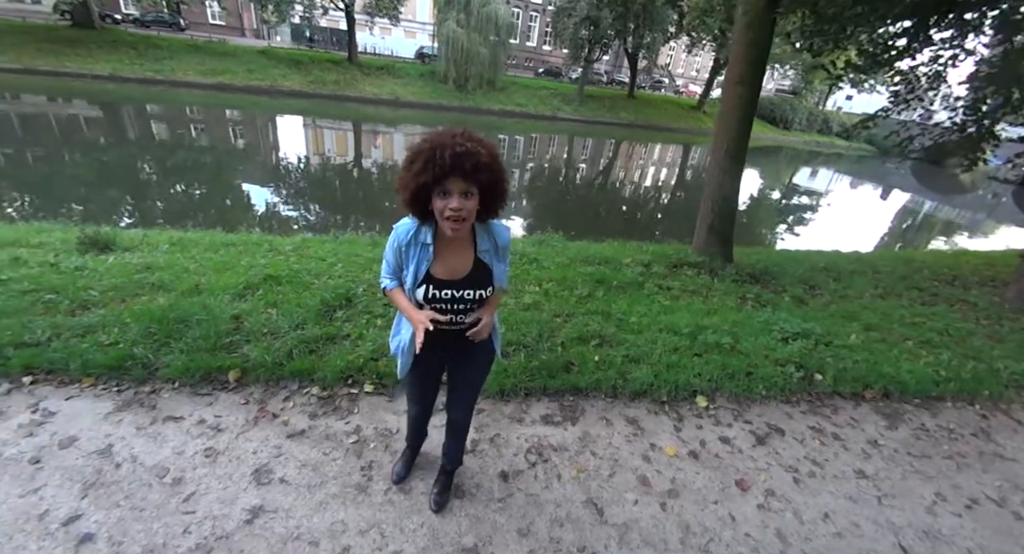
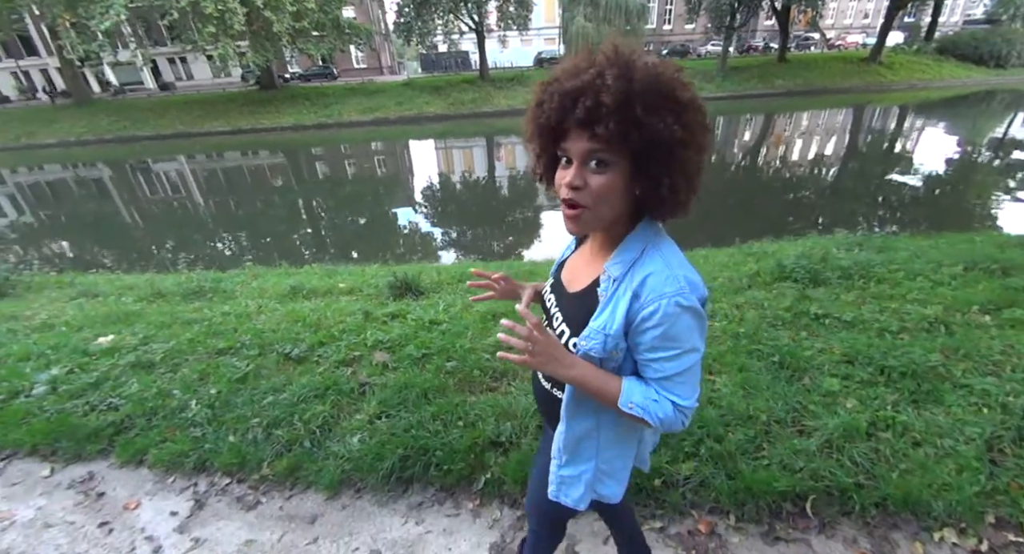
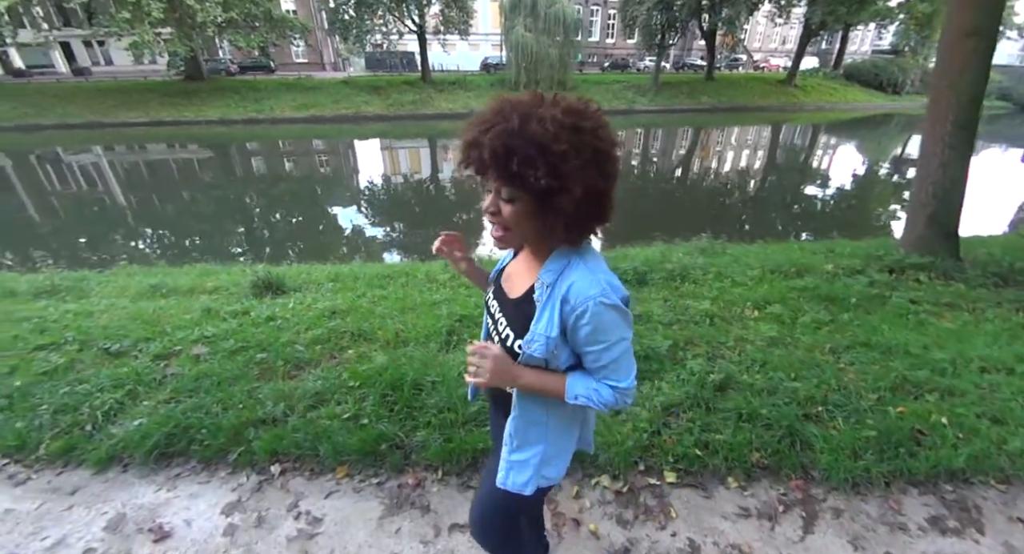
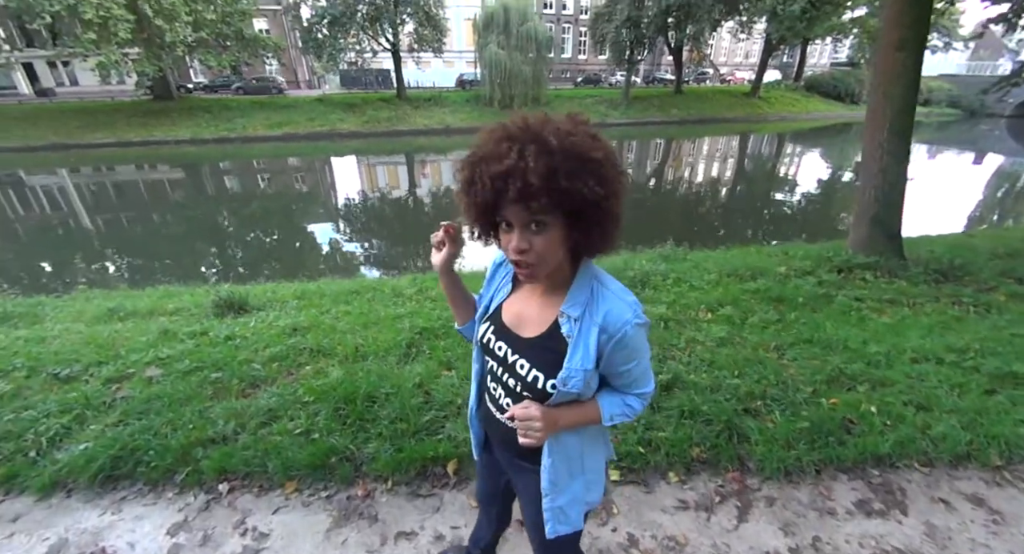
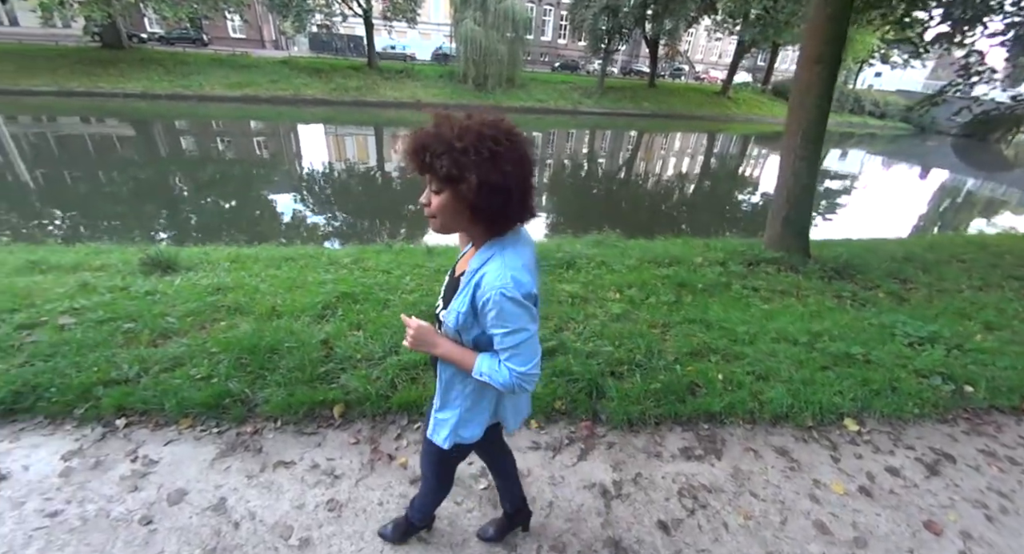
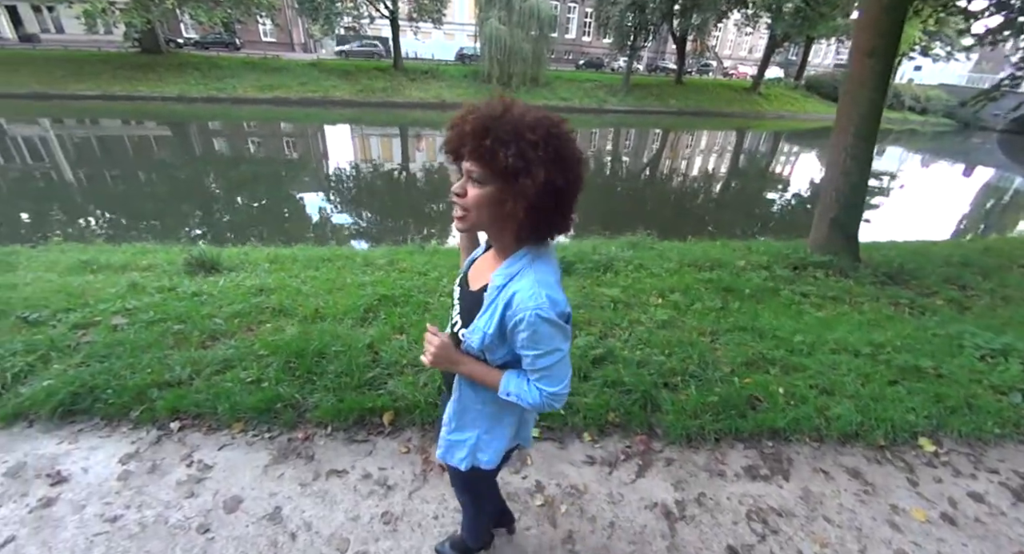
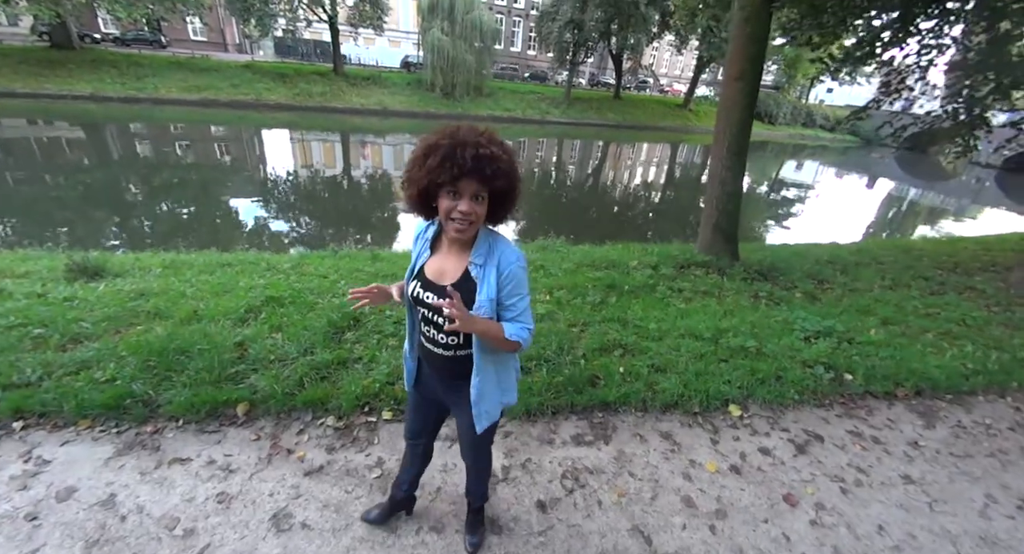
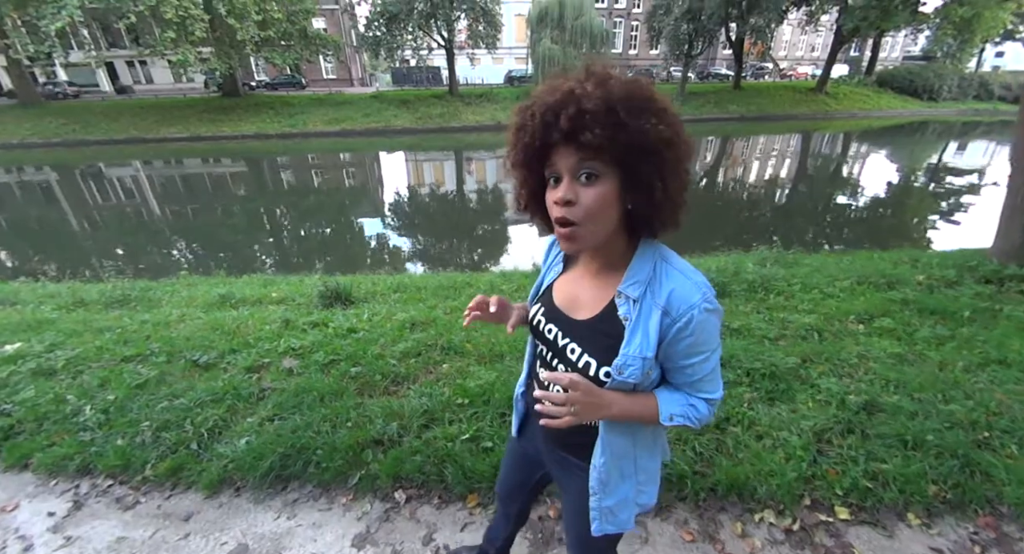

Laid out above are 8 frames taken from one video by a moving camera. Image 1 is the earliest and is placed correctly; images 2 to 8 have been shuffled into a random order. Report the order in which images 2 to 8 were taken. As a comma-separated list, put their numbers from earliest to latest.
7, 5, 6, 4, 3, 8, 2
